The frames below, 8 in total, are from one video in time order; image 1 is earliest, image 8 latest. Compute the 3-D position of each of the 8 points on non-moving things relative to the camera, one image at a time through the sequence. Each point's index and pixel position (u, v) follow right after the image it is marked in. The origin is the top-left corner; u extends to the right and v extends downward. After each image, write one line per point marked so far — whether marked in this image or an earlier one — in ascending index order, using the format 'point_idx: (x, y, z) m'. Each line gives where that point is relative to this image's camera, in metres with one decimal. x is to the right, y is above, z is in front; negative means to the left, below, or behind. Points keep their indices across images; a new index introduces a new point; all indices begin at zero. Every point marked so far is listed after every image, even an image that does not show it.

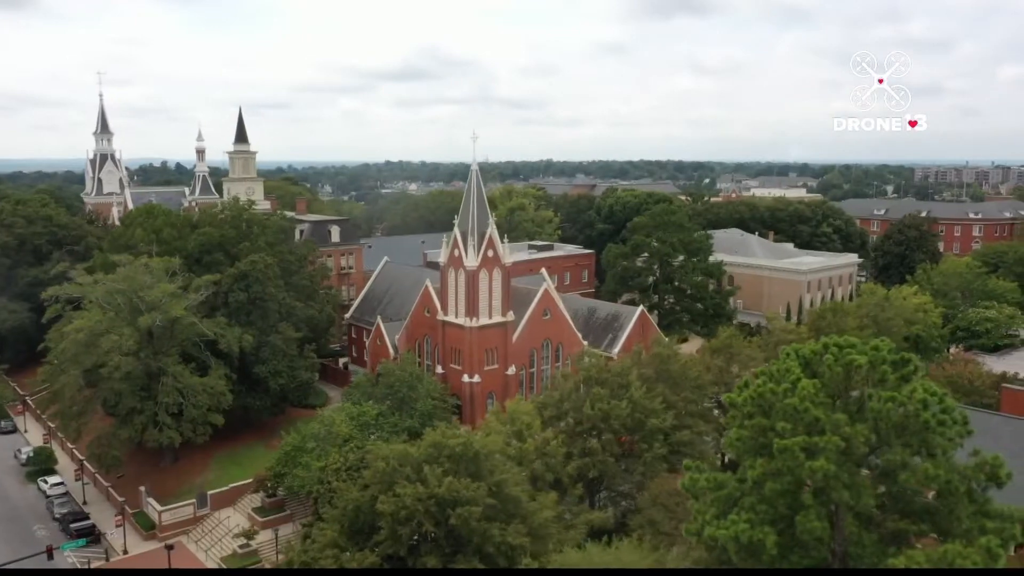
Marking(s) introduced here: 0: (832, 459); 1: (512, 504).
0: (+3.8, -2.0, +12.1) m
1: (0.0, -3.9, +17.8) m
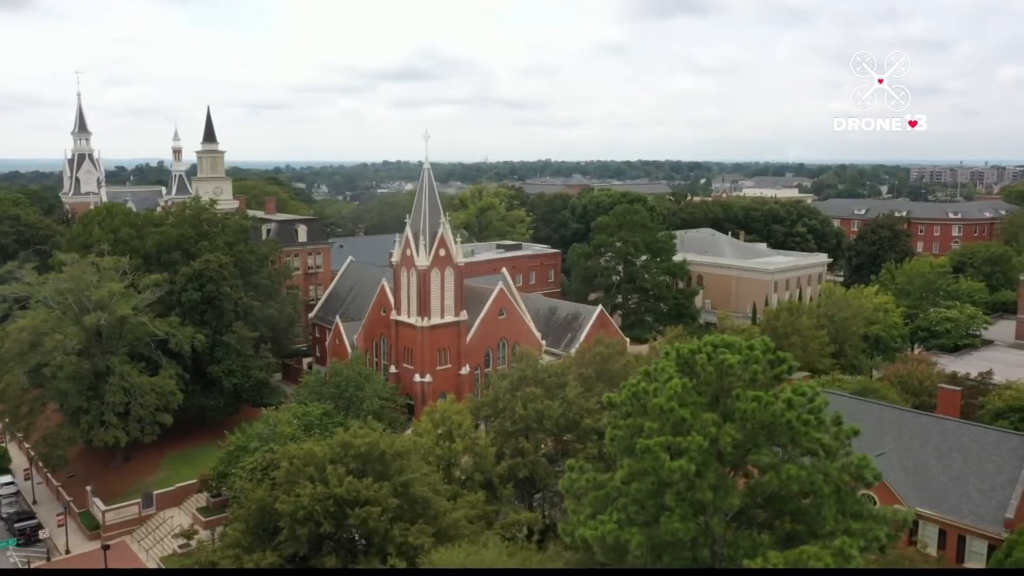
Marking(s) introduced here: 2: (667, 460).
0: (+2.1, -2.0, +11.9) m
1: (-1.7, -3.8, +17.7) m
2: (+1.8, -2.1, +11.9) m
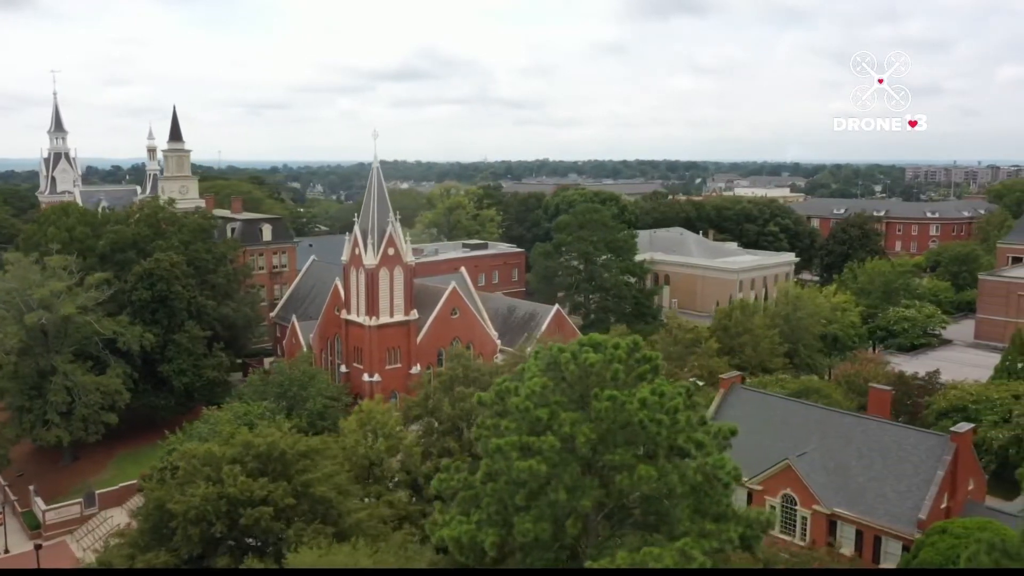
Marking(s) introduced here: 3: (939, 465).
0: (+0.4, -2.0, +11.8) m
1: (-3.4, -3.8, +17.6) m
2: (+0.1, -2.0, +11.8) m
3: (+8.5, -3.5, +19.8) m
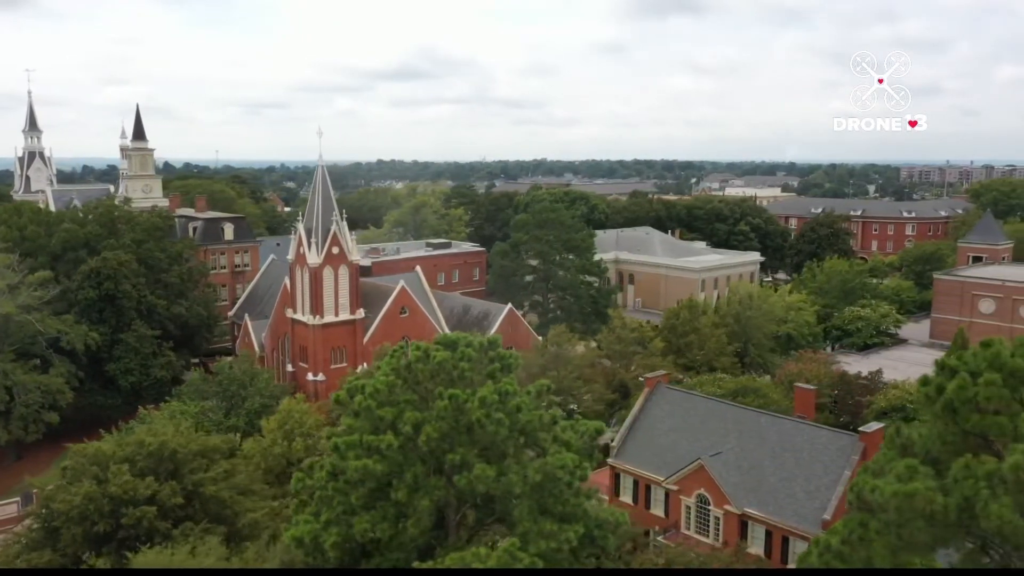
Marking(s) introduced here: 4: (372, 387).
0: (-1.5, -2.0, +11.7) m
1: (-5.3, -3.8, +17.4) m
2: (-1.8, -2.0, +11.7) m
3: (+6.6, -3.5, +19.6) m
4: (-1.7, -1.2, +12.2) m
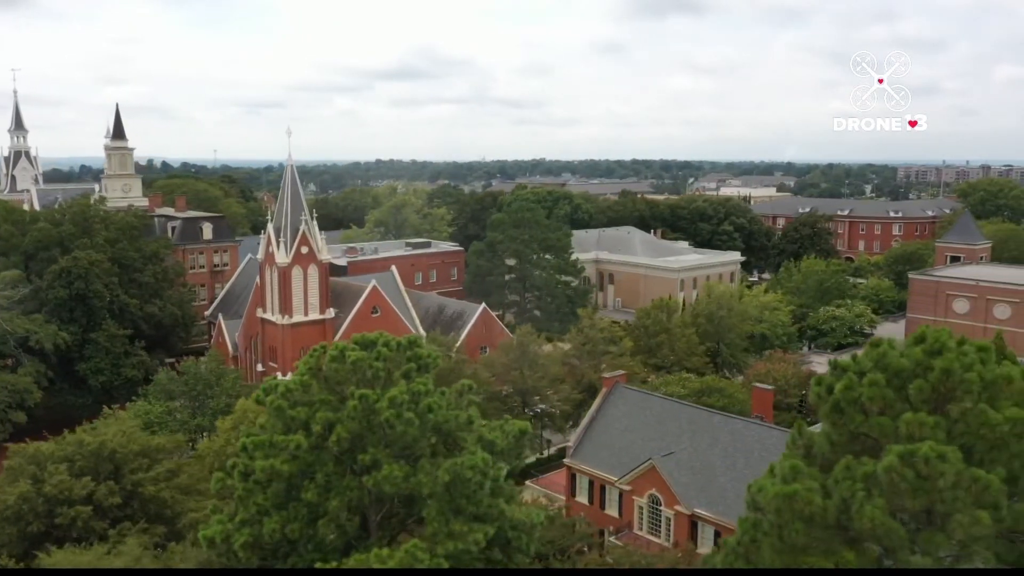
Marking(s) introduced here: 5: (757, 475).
0: (-2.5, -2.0, +11.6) m
1: (-6.3, -3.8, +17.4) m
2: (-2.8, -2.0, +11.6) m
3: (+5.6, -3.5, +19.6) m
4: (-2.8, -1.2, +12.2) m
5: (+4.9, -3.7, +20.0) m
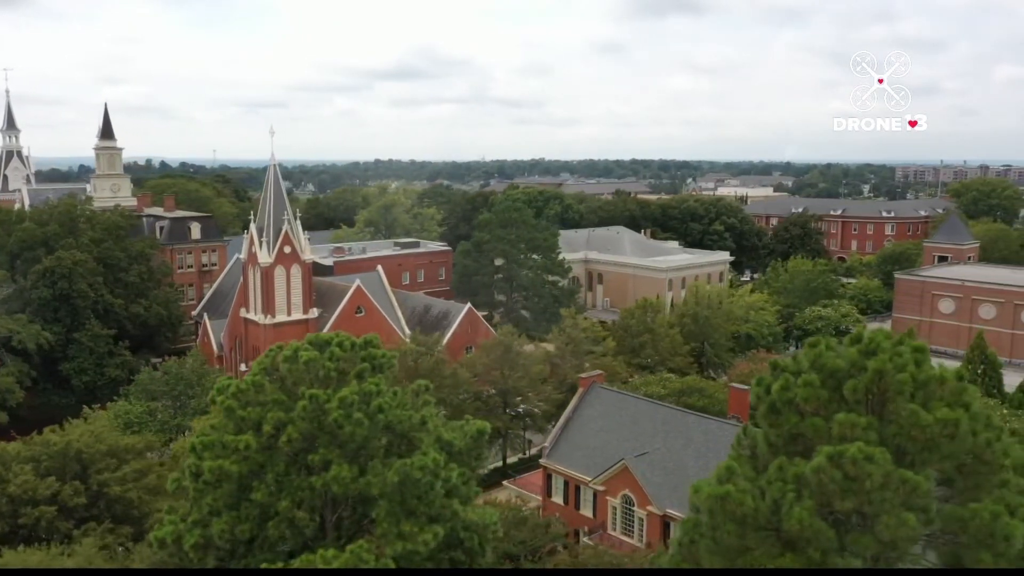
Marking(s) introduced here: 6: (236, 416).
0: (-3.1, -2.0, +11.6) m
1: (-6.9, -3.8, +17.3) m
2: (-3.4, -2.0, +11.6) m
3: (+5.0, -3.5, +19.5) m
4: (-3.3, -1.2, +12.1) m
5: (+4.3, -3.7, +20.0) m
6: (-3.3, -1.5, +11.9) m
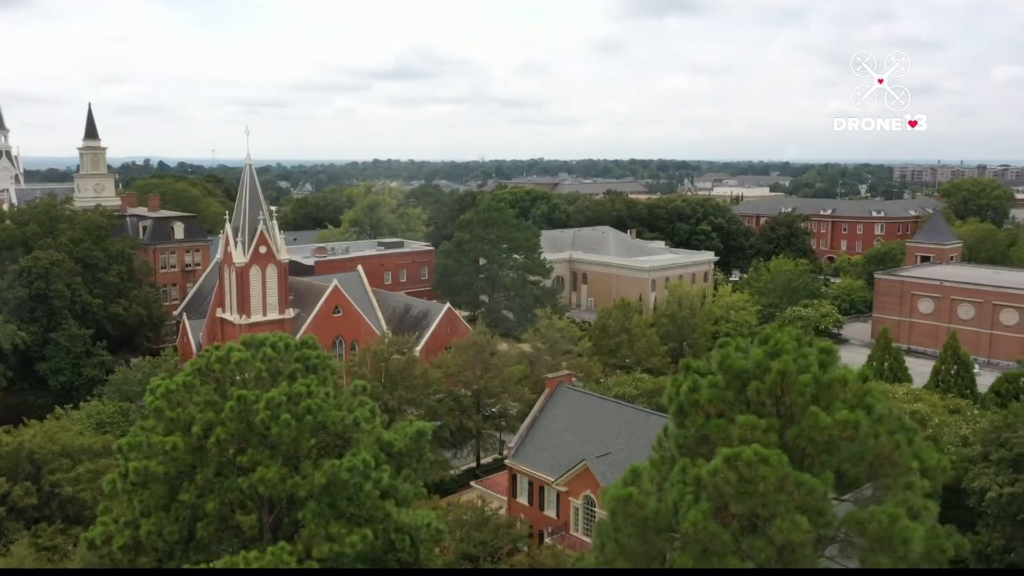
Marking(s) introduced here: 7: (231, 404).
0: (-3.9, -2.0, +11.5) m
1: (-7.7, -3.8, +17.3) m
2: (-4.2, -2.0, +11.5) m
3: (+4.2, -3.5, +19.5) m
4: (-4.1, -1.2, +12.1) m
5: (+3.5, -3.8, +19.9) m
6: (-4.1, -1.5, +11.8) m
7: (-3.2, -1.3, +11.5) m
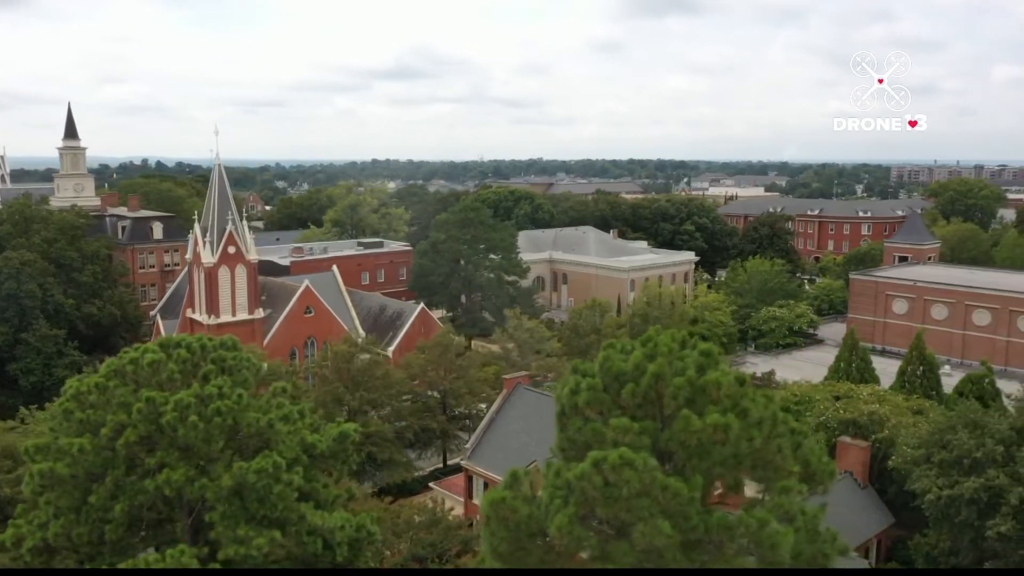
0: (-4.9, -2.0, +11.5) m
1: (-8.7, -3.8, +17.2) m
2: (-5.2, -2.0, +11.5) m
3: (+3.2, -3.5, +19.4) m
4: (-5.2, -1.2, +12.0) m
5: (+2.5, -3.8, +19.9) m
6: (-5.1, -1.5, +11.8) m
7: (-4.2, -1.4, +11.5) m
